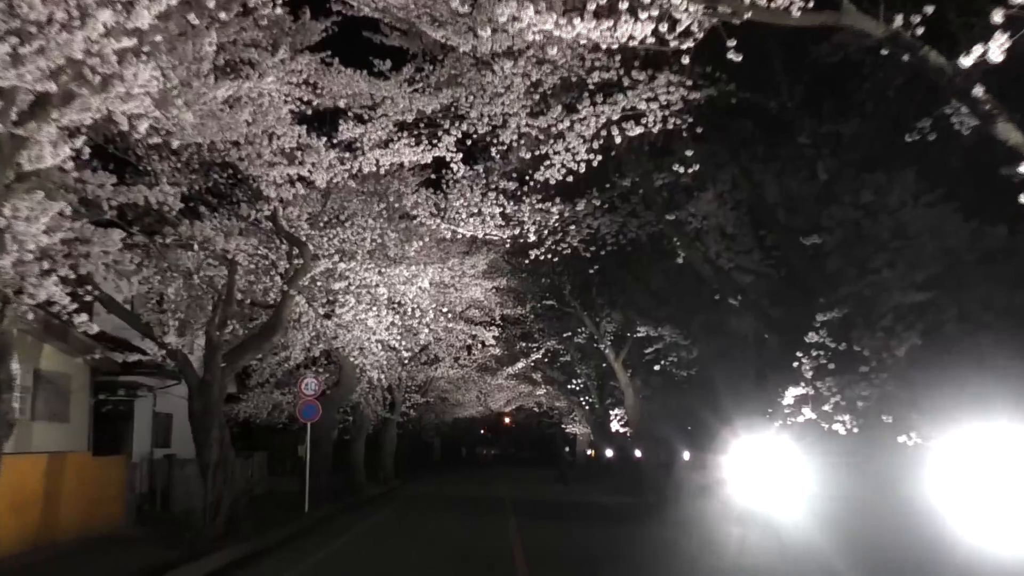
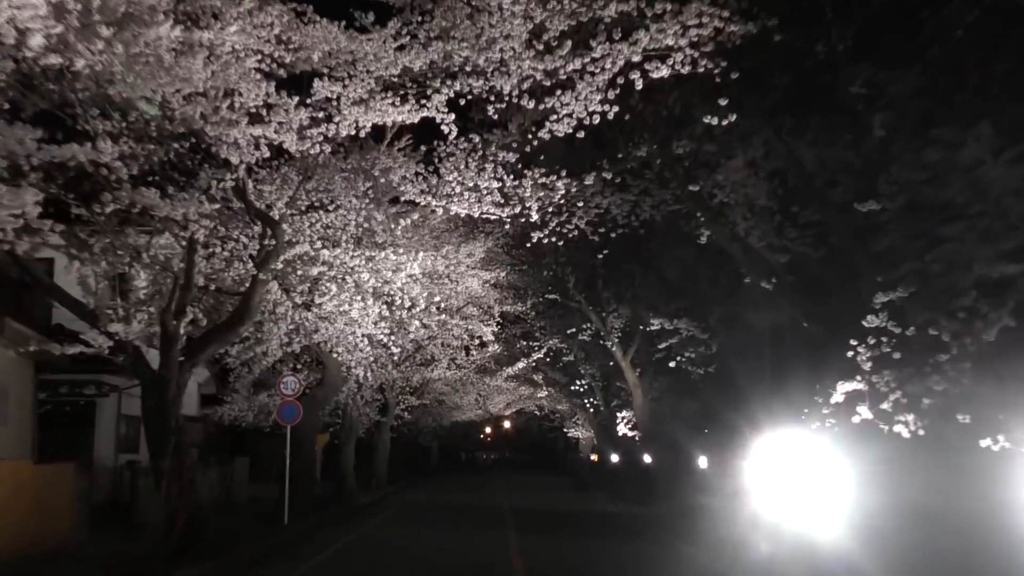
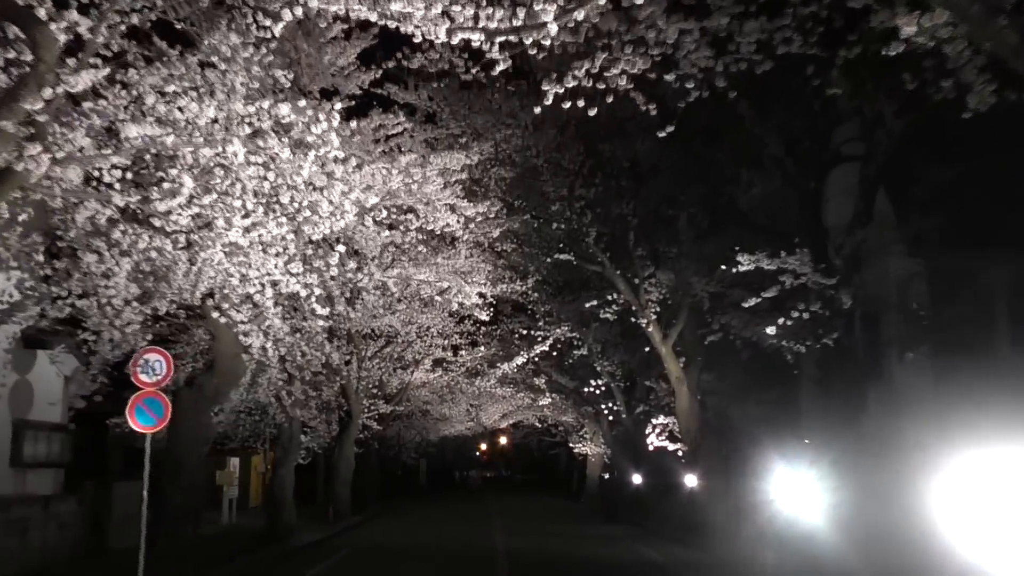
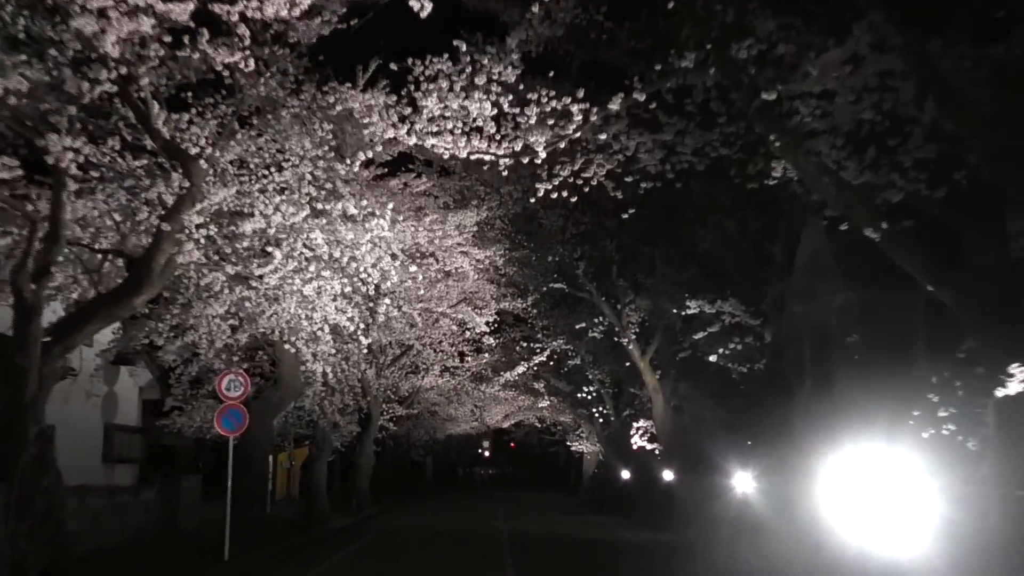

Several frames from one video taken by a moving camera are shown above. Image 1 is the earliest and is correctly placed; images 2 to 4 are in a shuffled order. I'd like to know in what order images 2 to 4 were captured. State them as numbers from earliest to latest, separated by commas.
2, 4, 3
